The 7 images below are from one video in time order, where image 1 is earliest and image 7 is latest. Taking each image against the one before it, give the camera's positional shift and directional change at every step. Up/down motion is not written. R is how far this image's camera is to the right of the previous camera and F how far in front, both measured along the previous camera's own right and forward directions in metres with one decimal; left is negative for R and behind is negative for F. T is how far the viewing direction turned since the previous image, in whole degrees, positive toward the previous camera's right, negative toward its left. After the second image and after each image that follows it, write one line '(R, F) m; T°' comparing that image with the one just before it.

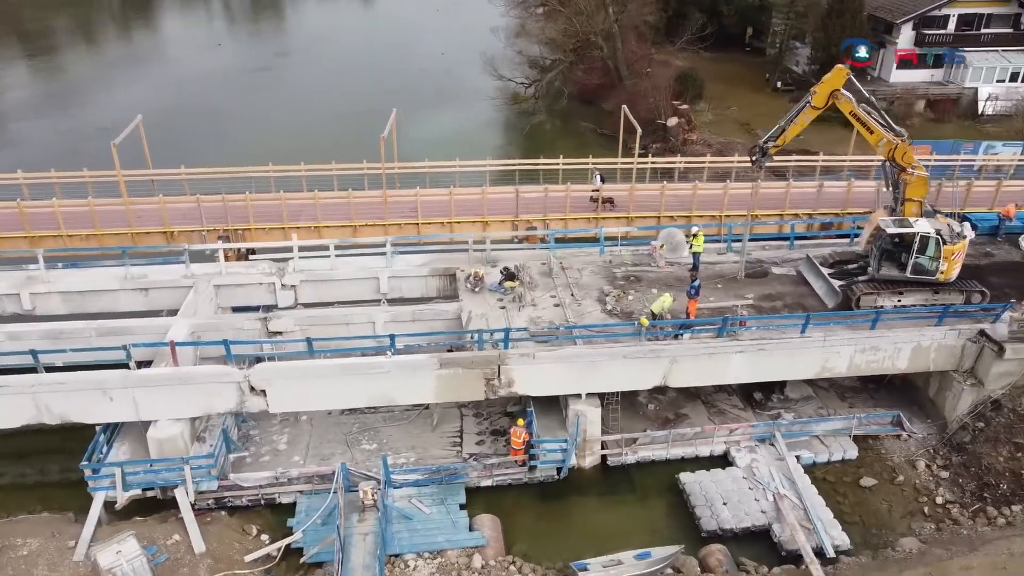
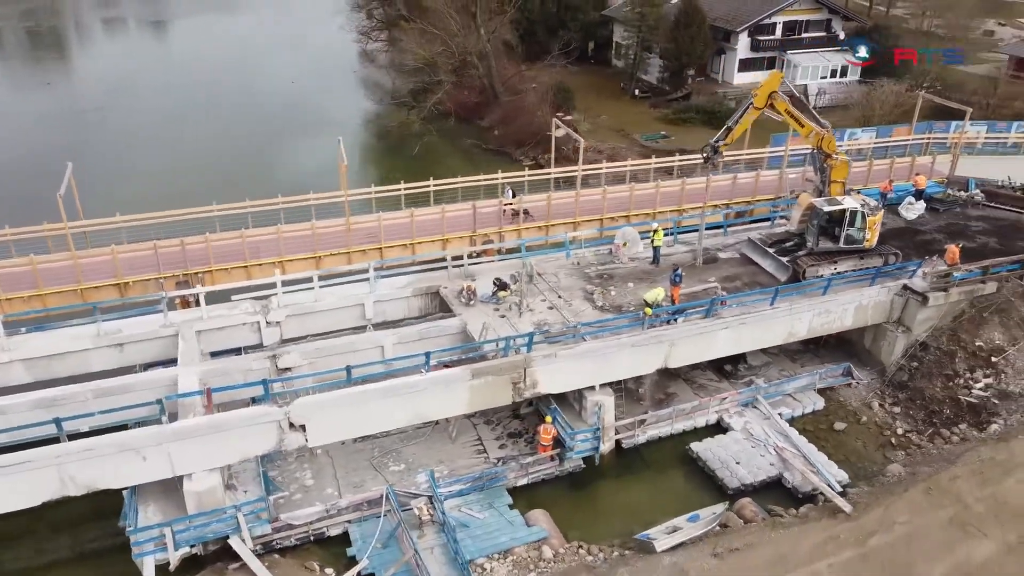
(-3.4, -0.4) m; +13°
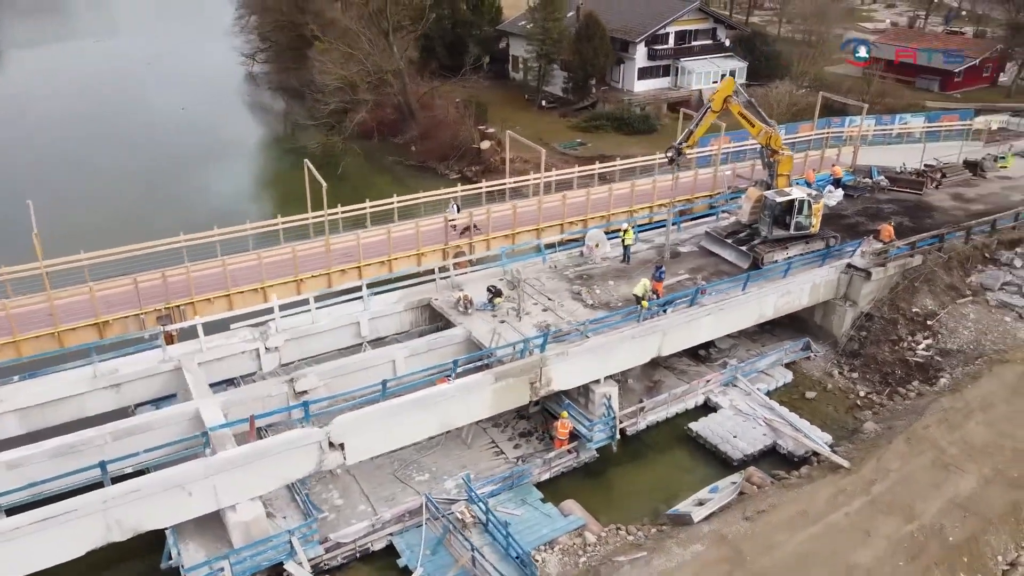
(-2.5, -0.4) m; +9°
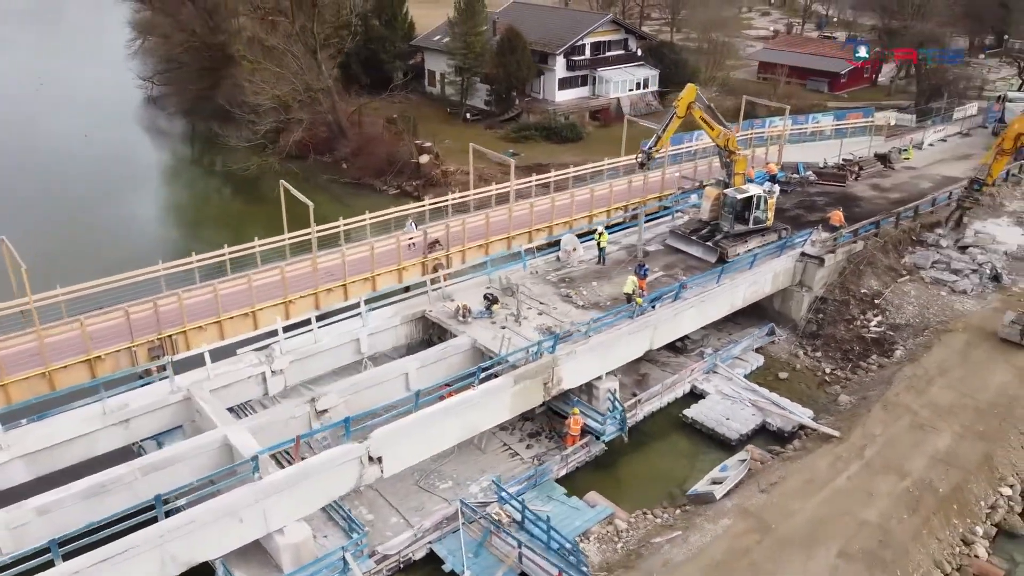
(-2.2, -0.4) m; +8°
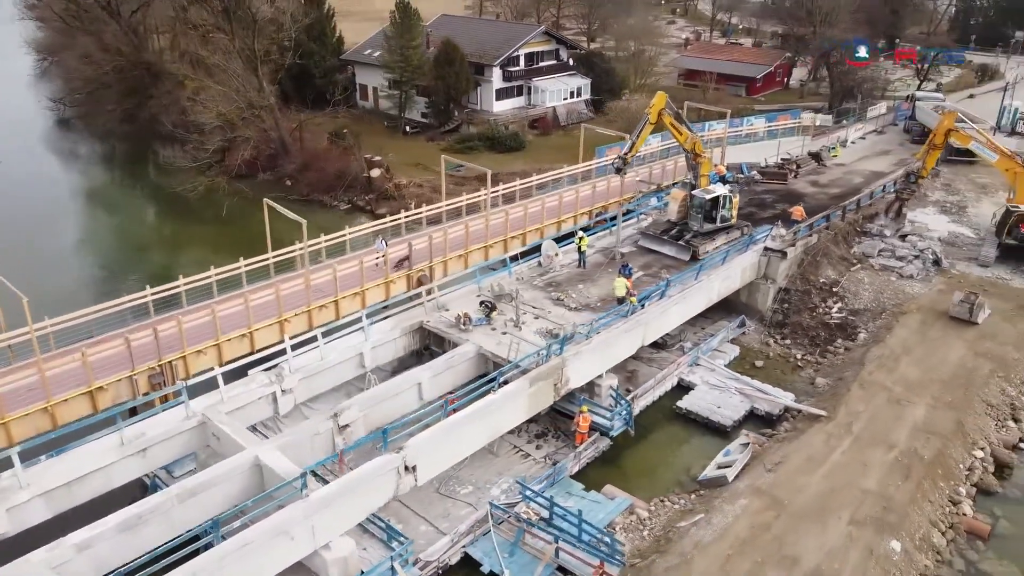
(-1.9, -0.3) m; +7°
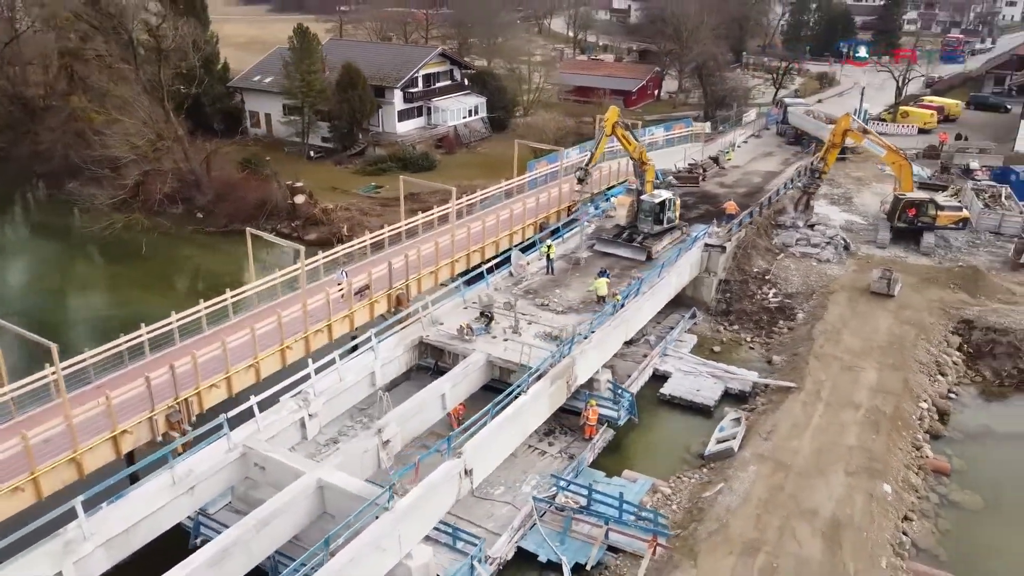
(-3.3, -0.6) m; +11°
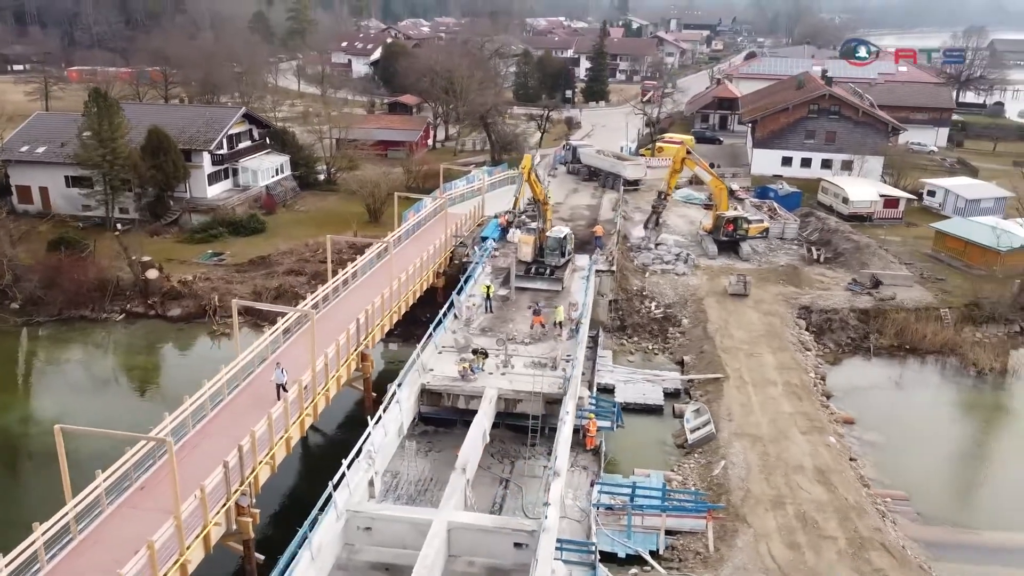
(-6.7, -0.2) m; +21°
